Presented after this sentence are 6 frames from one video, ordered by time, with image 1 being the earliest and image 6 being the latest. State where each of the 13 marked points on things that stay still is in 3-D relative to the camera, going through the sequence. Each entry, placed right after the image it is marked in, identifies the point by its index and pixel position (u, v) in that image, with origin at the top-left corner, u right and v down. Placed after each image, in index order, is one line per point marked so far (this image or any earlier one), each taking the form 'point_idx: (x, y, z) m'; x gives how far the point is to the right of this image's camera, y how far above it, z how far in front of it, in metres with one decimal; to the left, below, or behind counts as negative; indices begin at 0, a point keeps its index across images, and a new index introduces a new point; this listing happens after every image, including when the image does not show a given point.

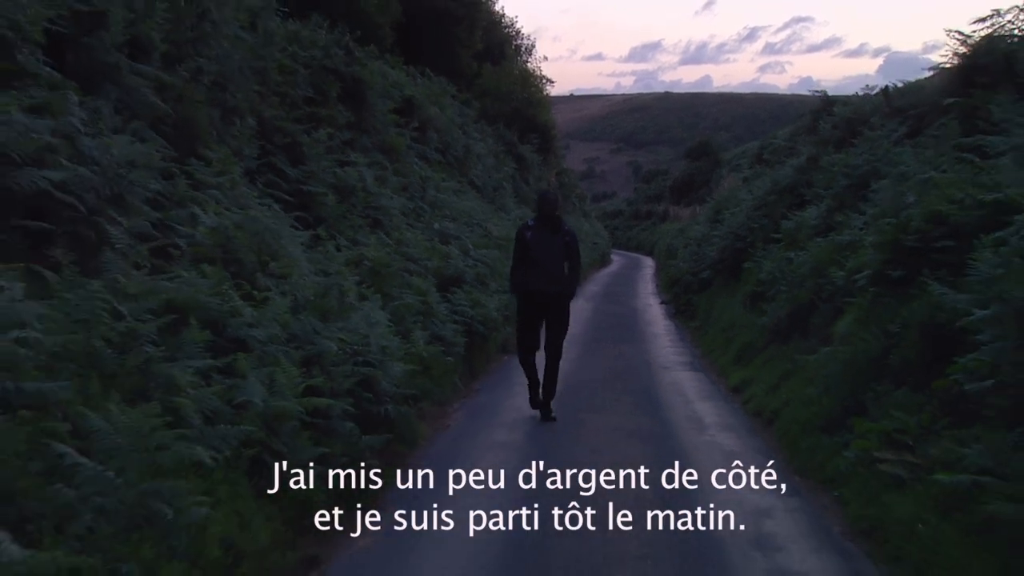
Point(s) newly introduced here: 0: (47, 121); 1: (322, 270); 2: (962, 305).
0: (-2.1, +0.8, +7.1) m
1: (-1.2, +0.1, +9.7) m
2: (+1.9, -0.1, +6.5) m
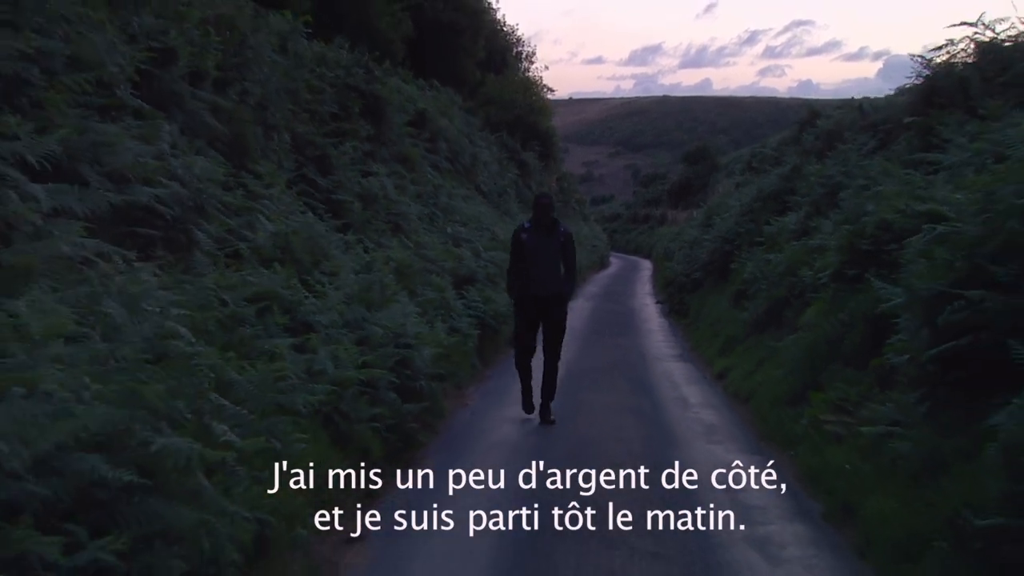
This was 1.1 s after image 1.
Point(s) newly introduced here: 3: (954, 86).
0: (-2.0, +0.8, +8.7) m
1: (-1.1, +0.1, +11.3) m
2: (+1.9, 0.0, +8.1) m
3: (+4.1, +1.9, +14.6) m
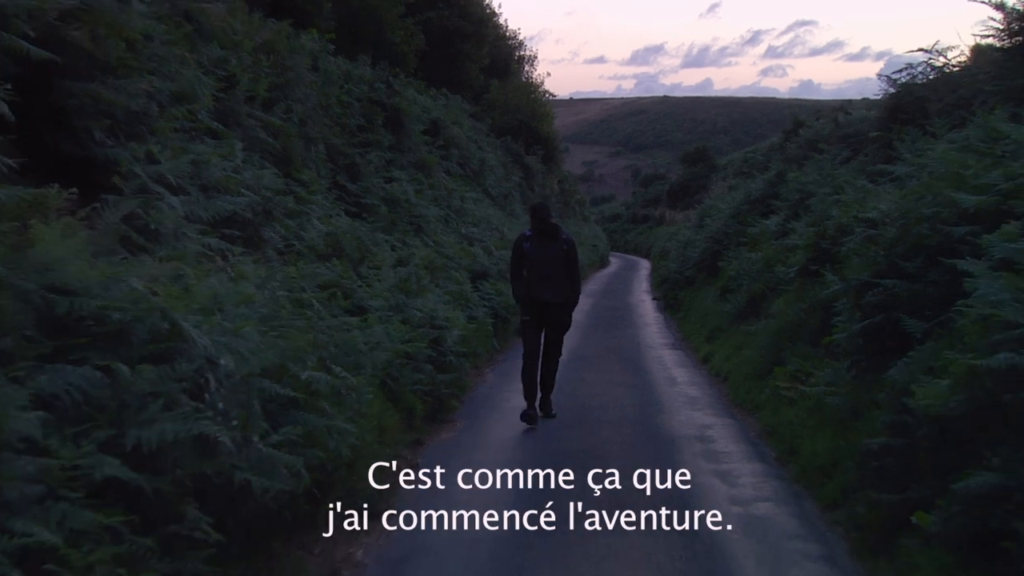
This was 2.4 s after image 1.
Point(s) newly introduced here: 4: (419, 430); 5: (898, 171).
0: (-1.9, +0.9, +10.6) m
1: (-1.0, +0.2, +13.2) m
2: (+2.0, 0.0, +10.0) m
3: (+4.2, +1.9, +16.5) m
4: (-0.6, -0.9, +9.5) m
5: (+3.1, +1.0, +12.6) m
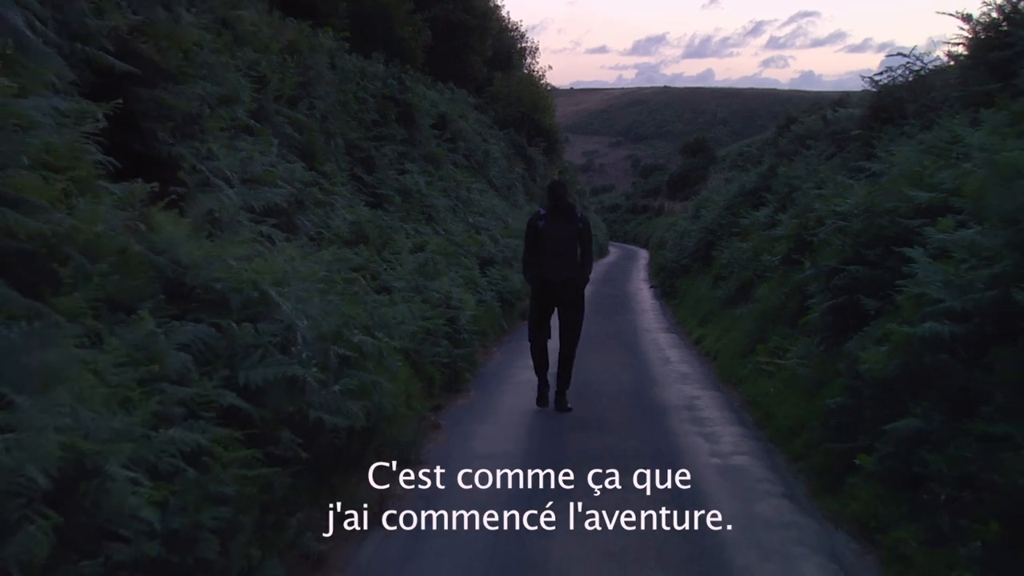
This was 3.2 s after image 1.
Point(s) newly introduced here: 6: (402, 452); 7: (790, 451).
0: (-1.8, +1.0, +11.8) m
1: (-0.9, +0.4, +14.4) m
2: (+2.1, +0.1, +11.2) m
3: (+4.3, +2.1, +17.7) m
4: (-0.5, -0.7, +10.7) m
5: (+3.2, +1.1, +13.8) m
6: (-0.5, -0.8, +7.8) m
7: (+1.5, -0.9, +8.4) m
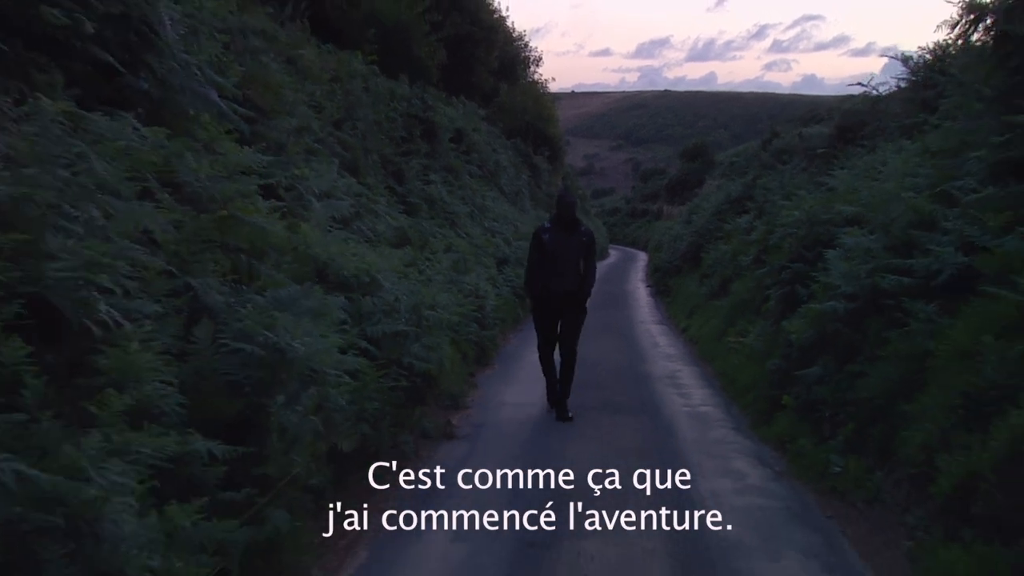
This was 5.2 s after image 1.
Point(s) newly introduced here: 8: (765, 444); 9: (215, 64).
0: (-1.7, +1.1, +14.6) m
1: (-0.8, +0.4, +17.2) m
2: (+2.3, +0.2, +14.0) m
3: (+4.5, +2.1, +20.6) m
4: (-0.3, -0.7, +13.6) m
5: (+3.3, +1.1, +16.6) m
6: (-0.4, -0.8, +10.6) m
7: (+1.7, -0.8, +11.2) m
8: (+1.5, -0.9, +9.4) m
9: (-1.9, +1.5, +10.3) m
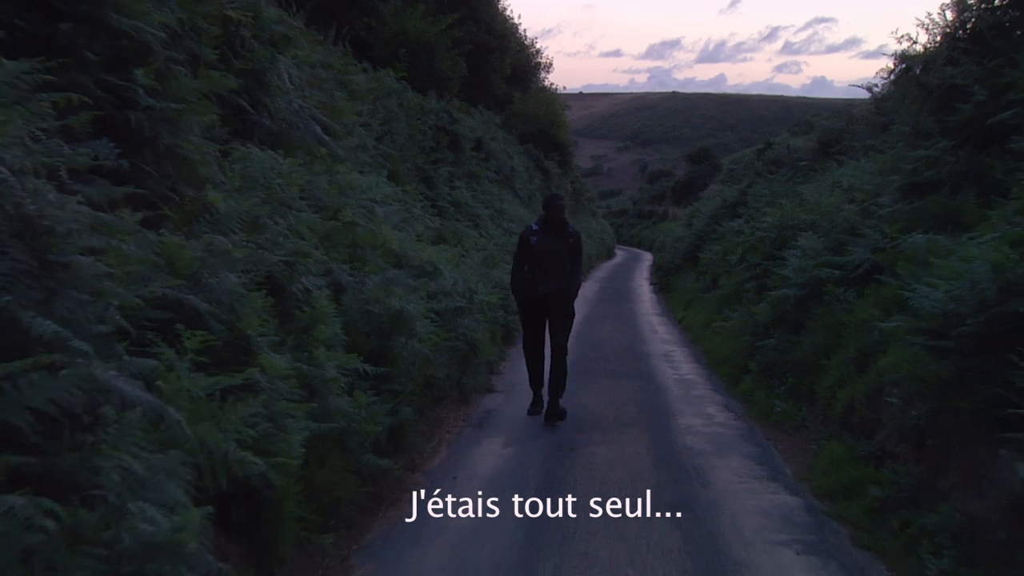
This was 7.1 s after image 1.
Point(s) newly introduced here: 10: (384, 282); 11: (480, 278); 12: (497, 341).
0: (-1.4, +1.2, +17.5) m
1: (-0.5, +0.5, +20.0) m
2: (+2.5, +0.2, +16.8) m
3: (+4.7, +2.2, +23.3) m
4: (-0.1, -0.6, +16.4) m
5: (+3.6, +1.2, +19.4) m
6: (-0.2, -0.7, +13.4) m
7: (+1.9, -0.7, +14.0) m
8: (+1.7, -0.8, +12.1) m
9: (-1.7, +1.6, +13.1) m
10: (-0.7, 0.0, +8.9) m
11: (-0.4, +0.1, +17.0) m
12: (-0.2, -0.6, +15.7) m
